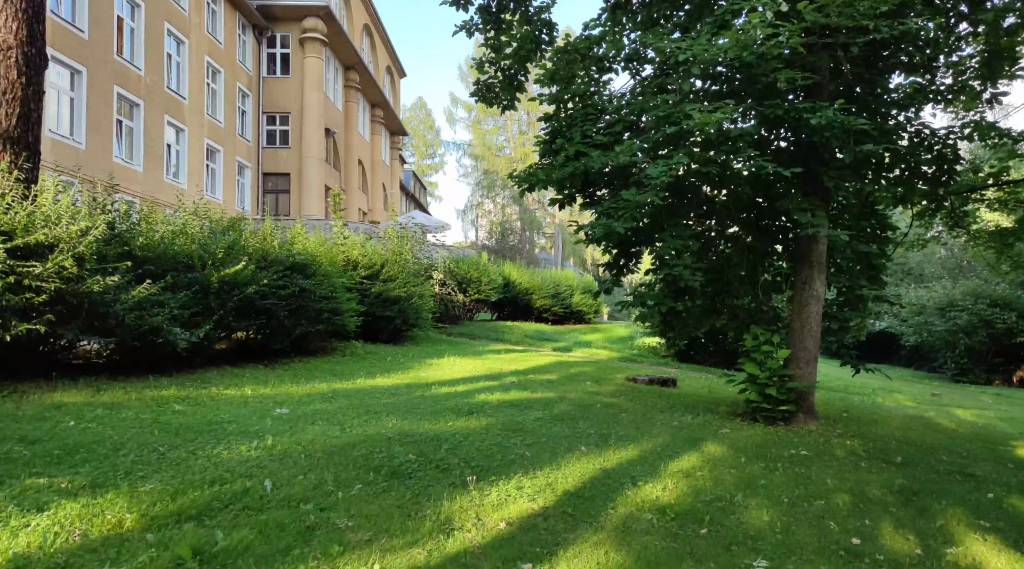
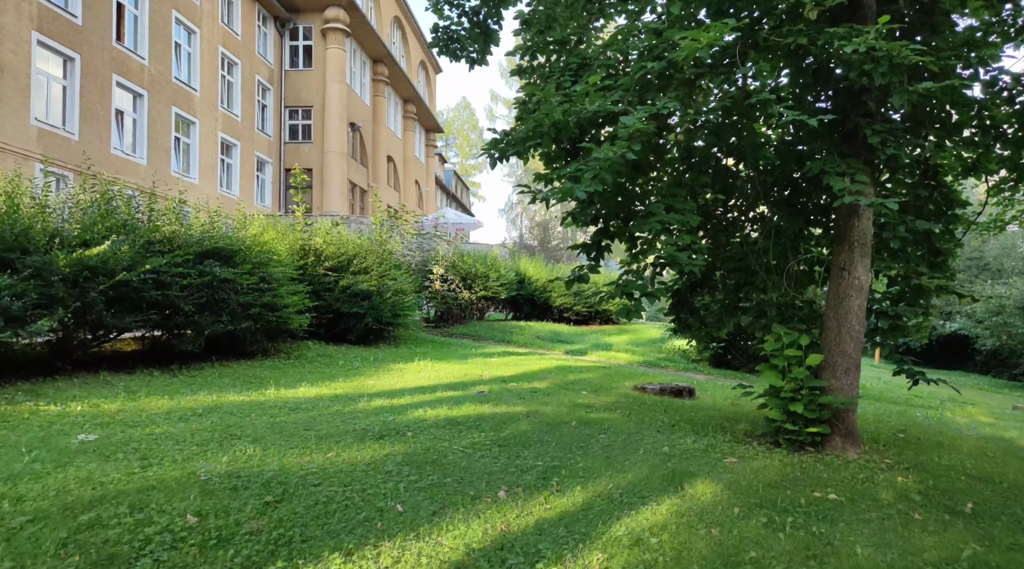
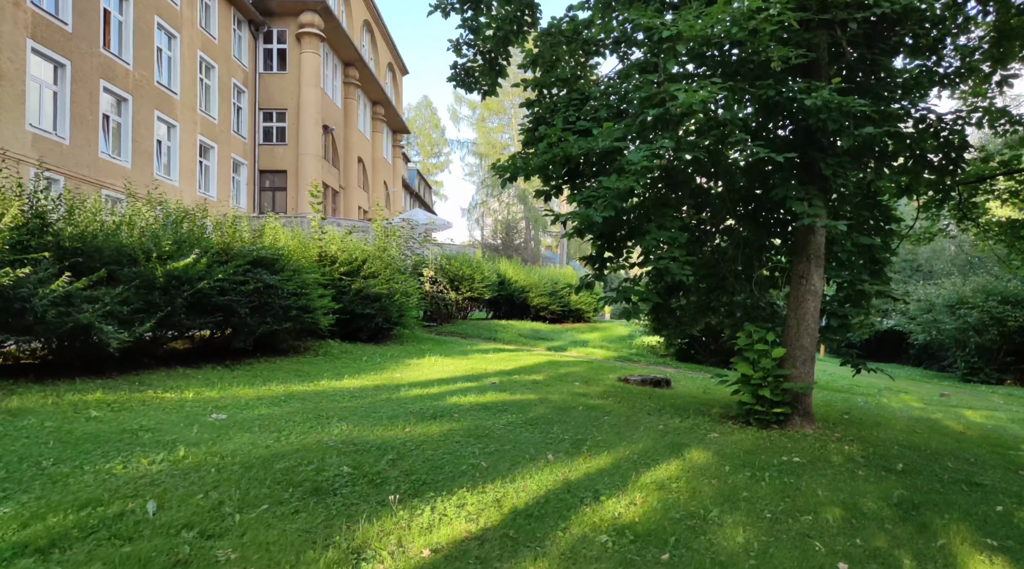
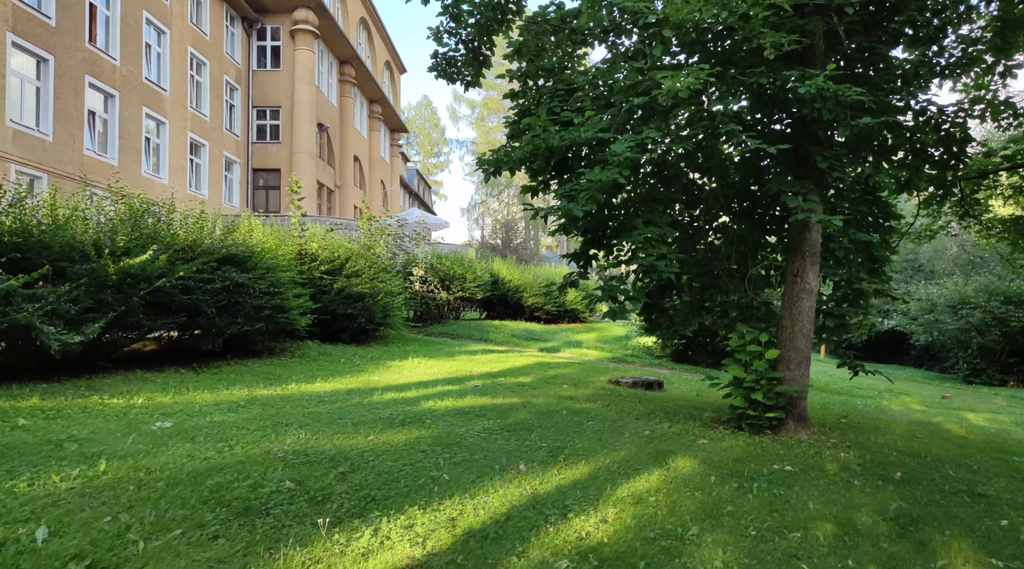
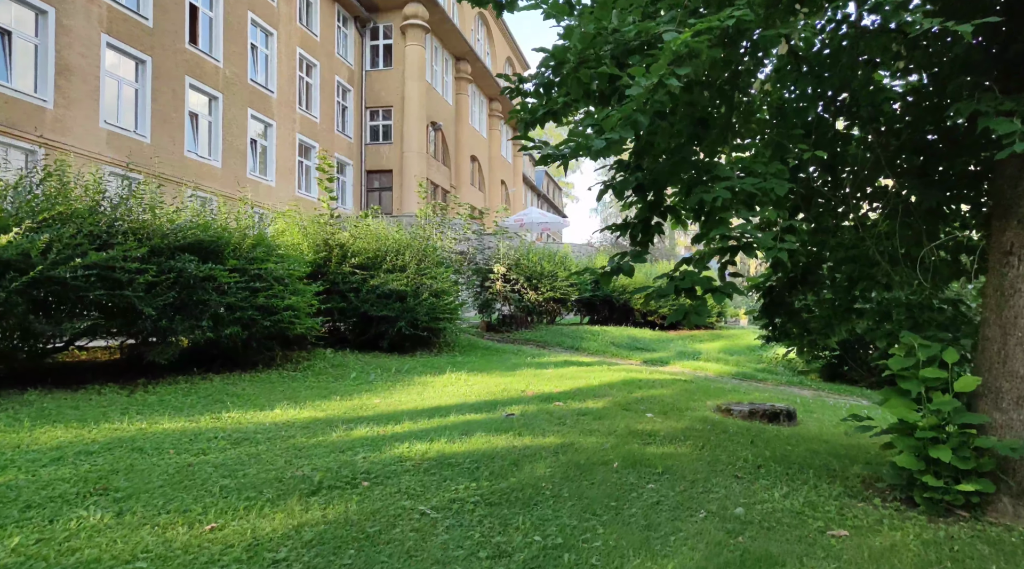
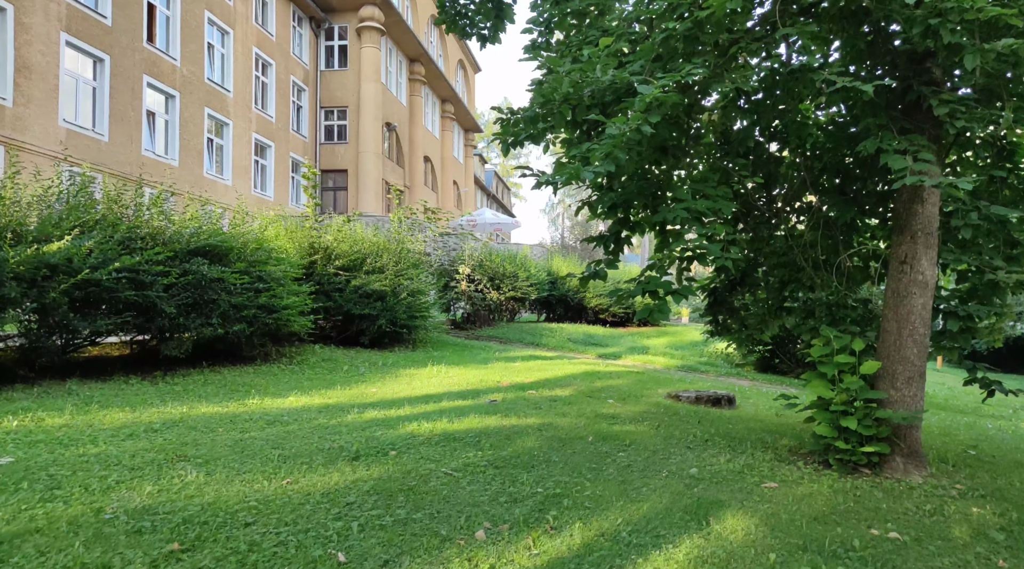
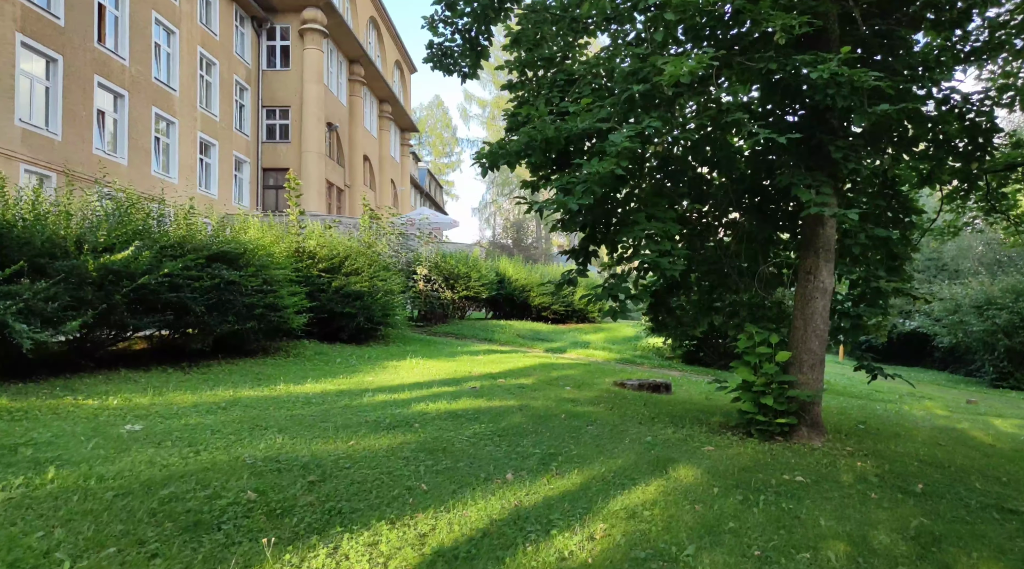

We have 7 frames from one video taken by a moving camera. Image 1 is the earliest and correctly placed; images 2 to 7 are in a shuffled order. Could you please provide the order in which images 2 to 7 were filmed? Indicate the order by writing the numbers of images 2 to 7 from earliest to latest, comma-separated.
3, 4, 7, 2, 6, 5
